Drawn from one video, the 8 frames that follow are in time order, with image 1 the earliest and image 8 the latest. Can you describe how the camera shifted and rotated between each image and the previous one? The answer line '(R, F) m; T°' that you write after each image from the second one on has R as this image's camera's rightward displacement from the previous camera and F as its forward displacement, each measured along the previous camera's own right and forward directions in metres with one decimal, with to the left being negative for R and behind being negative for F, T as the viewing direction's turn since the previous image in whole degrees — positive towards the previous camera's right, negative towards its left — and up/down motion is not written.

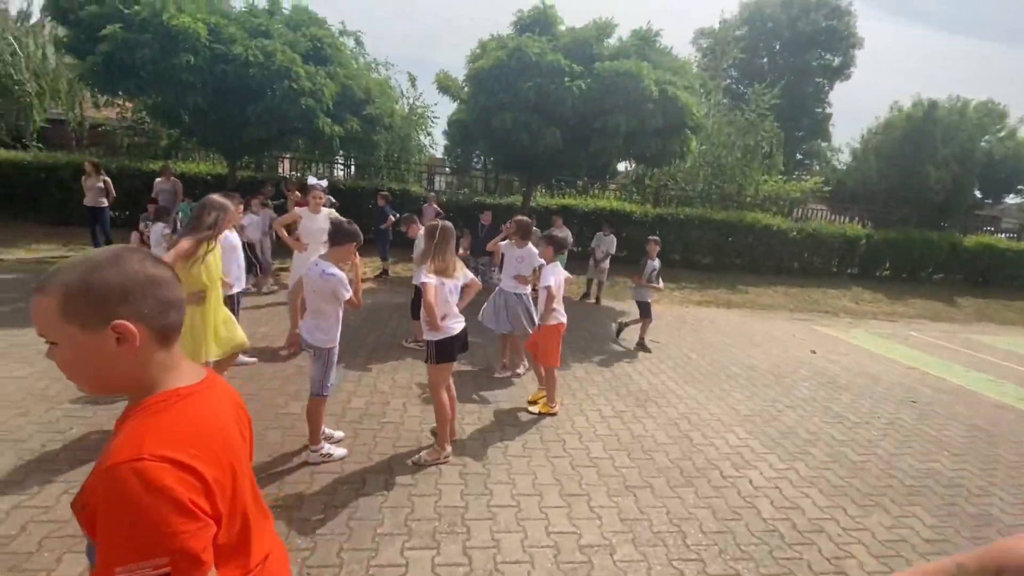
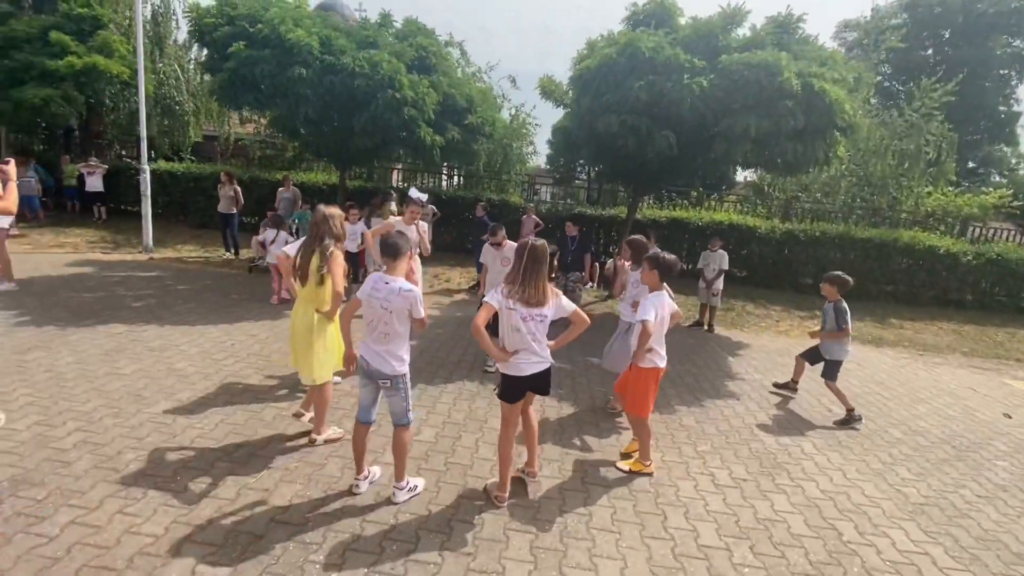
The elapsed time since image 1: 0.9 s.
(0.0, +0.8) m; -12°
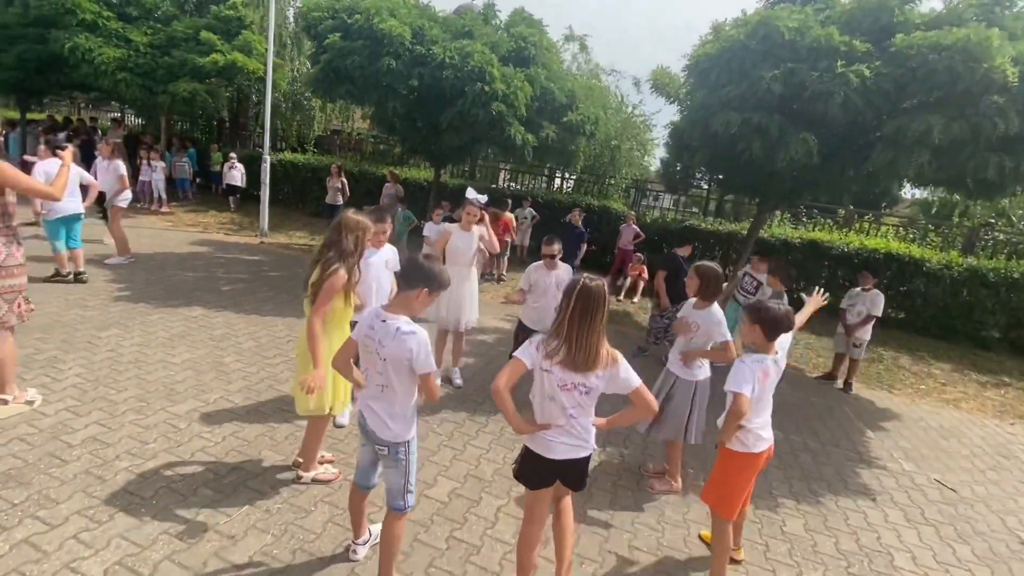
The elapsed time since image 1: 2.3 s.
(+0.5, +1.1) m; -13°
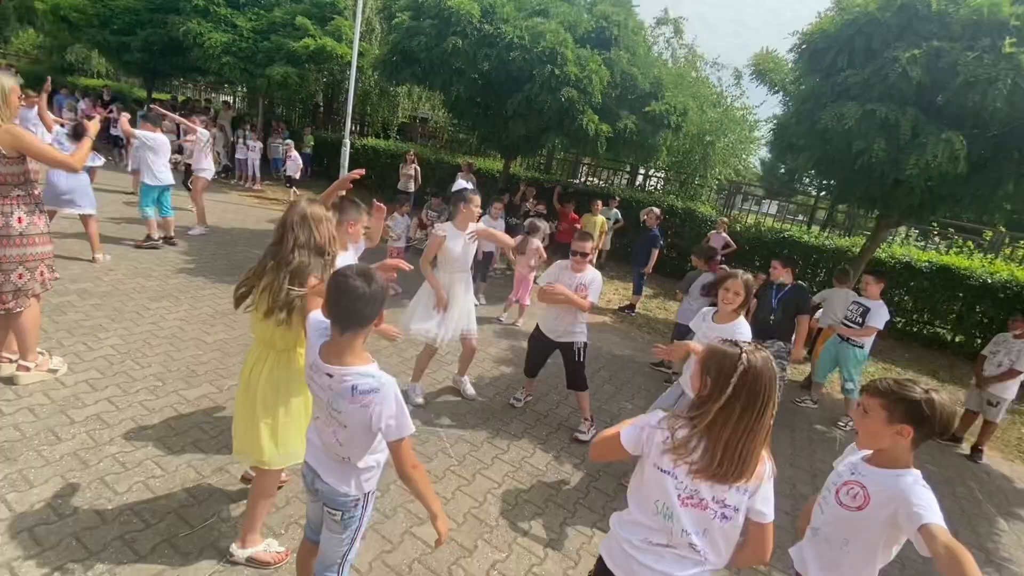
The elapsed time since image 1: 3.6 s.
(+0.4, +0.7) m; -9°
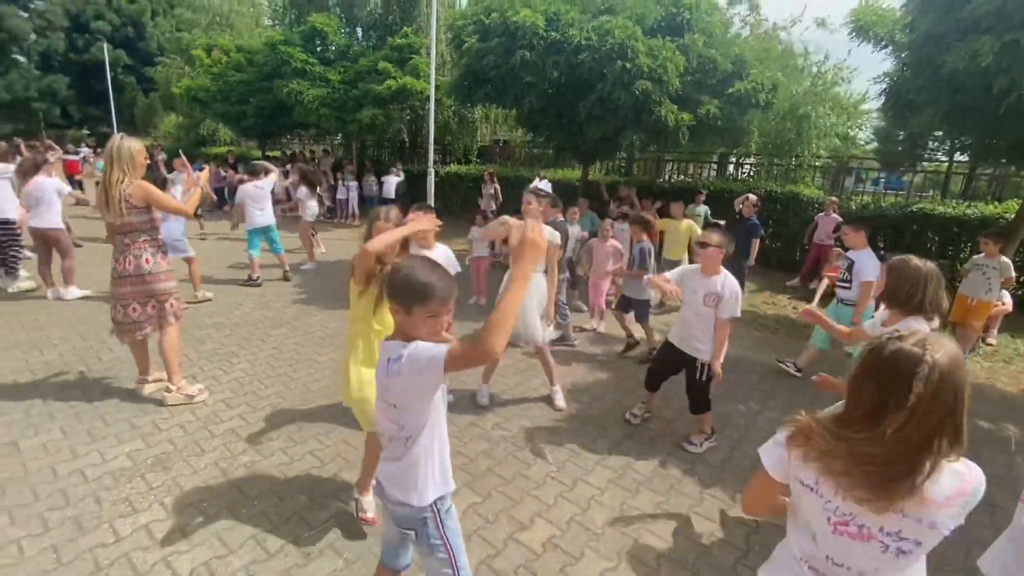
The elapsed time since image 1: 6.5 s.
(0.0, +0.1) m; -11°
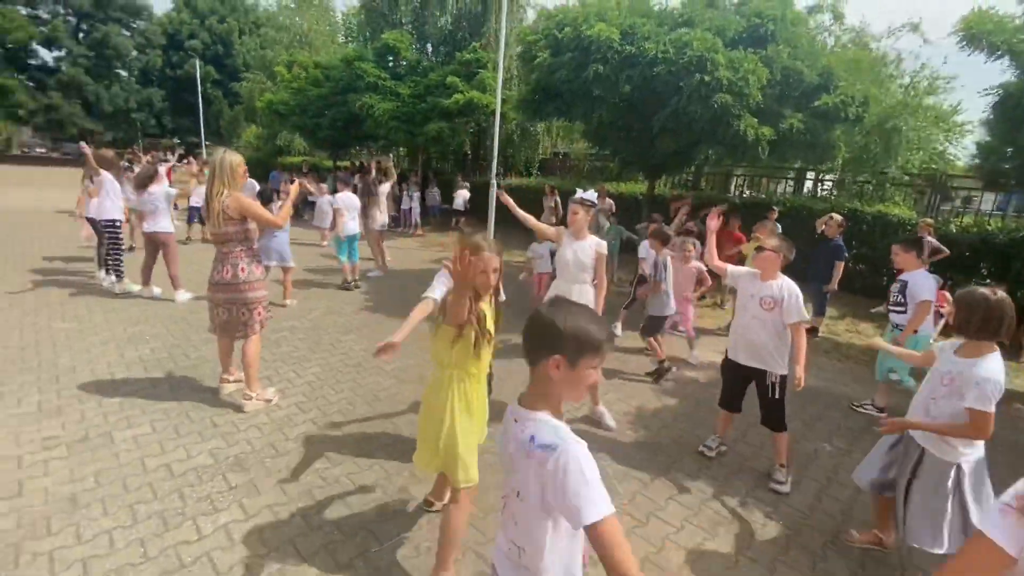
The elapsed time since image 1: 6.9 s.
(-0.2, +0.1) m; -6°
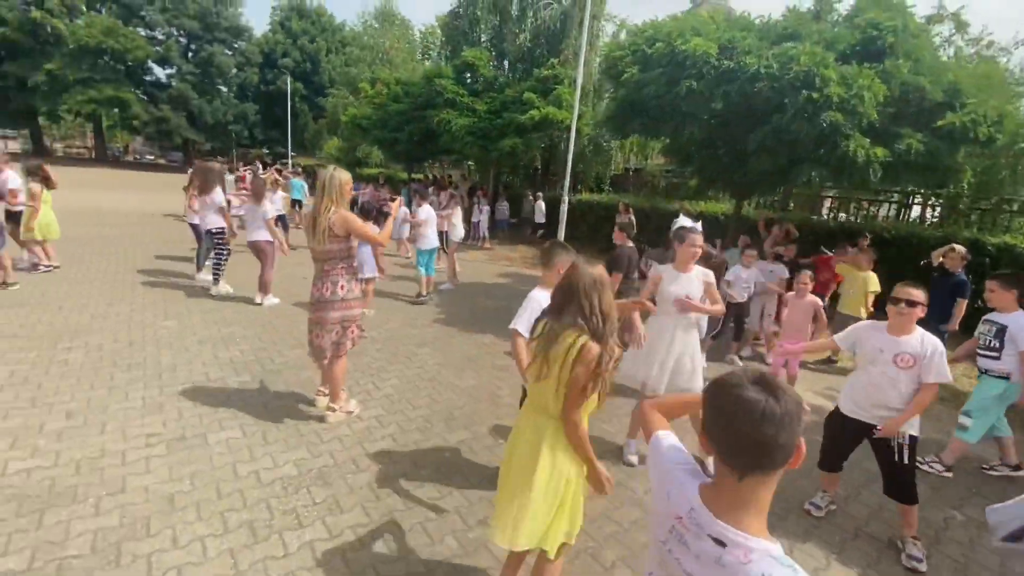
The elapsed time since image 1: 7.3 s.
(-0.3, +0.2) m; -7°
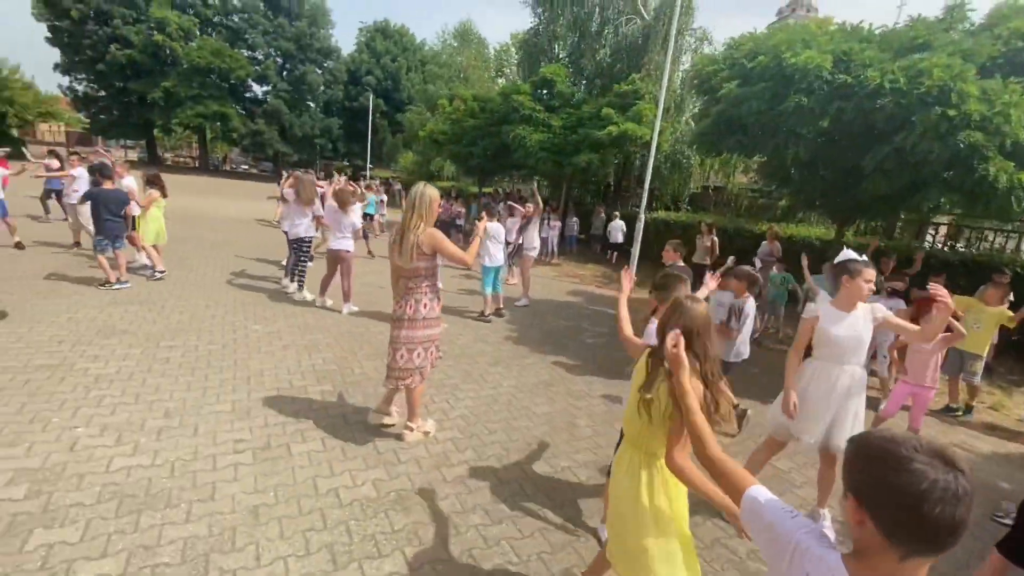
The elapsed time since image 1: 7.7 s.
(-0.3, +0.2) m; -7°
